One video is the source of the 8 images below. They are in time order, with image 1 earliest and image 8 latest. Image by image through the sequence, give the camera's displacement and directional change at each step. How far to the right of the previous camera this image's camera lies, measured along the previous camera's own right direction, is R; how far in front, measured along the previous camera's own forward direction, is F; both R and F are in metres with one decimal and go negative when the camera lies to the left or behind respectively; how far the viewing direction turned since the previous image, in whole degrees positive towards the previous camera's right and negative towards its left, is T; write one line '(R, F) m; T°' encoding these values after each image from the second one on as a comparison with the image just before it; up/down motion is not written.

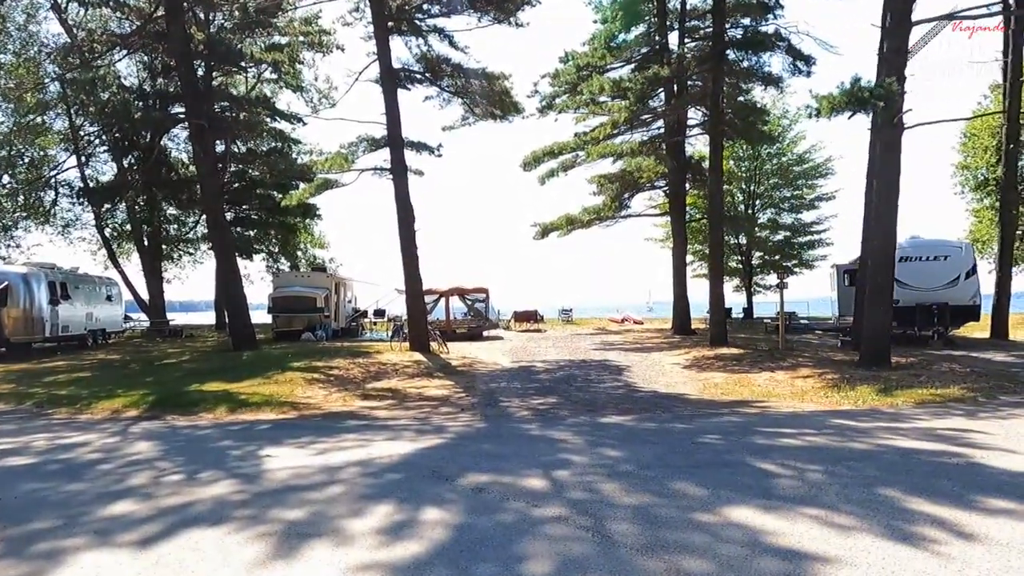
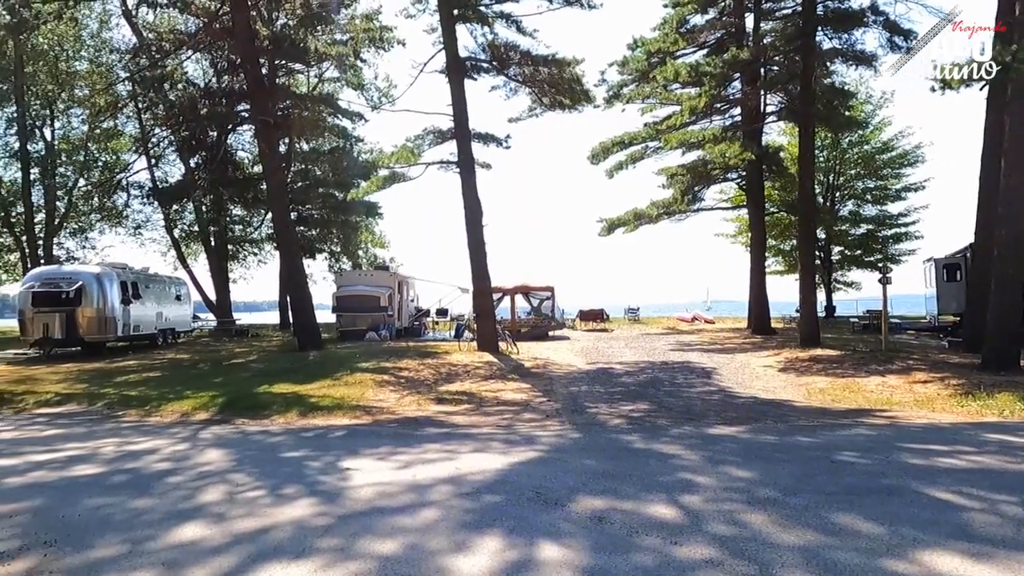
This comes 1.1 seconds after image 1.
(-0.5, +0.8) m; -5°
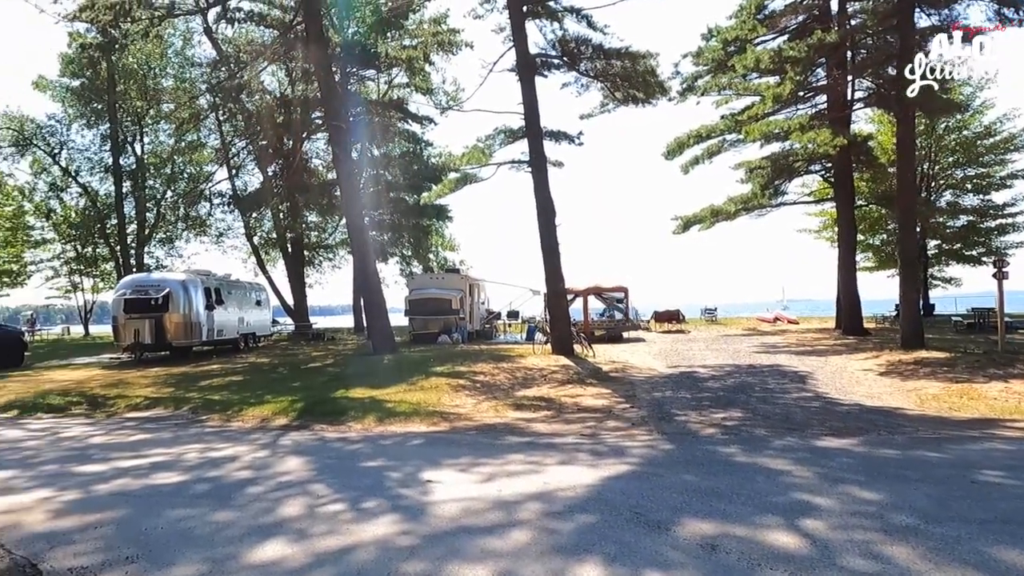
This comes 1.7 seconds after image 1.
(-0.2, +0.4) m; -6°
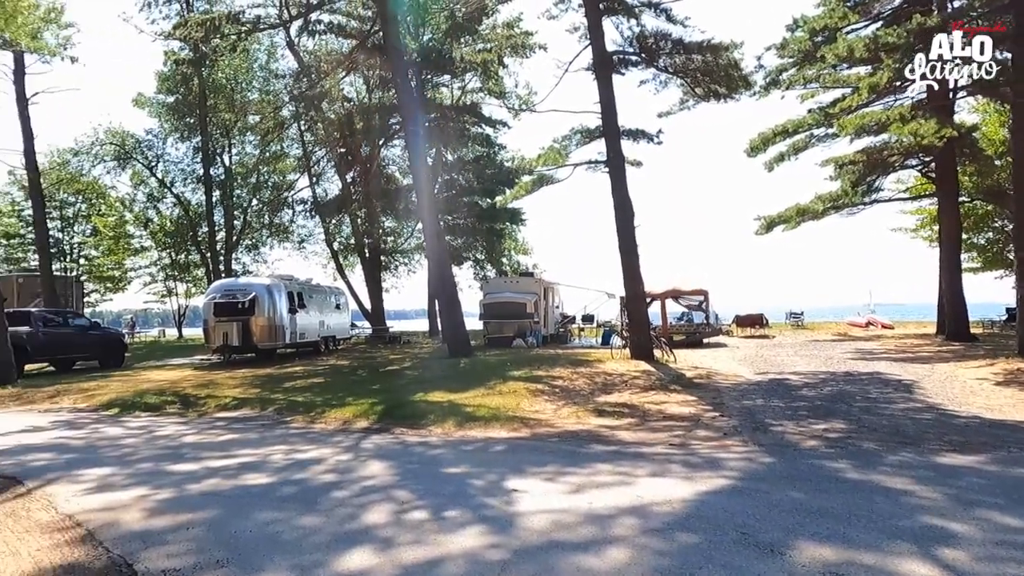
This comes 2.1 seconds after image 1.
(-0.2, +0.2) m; -6°
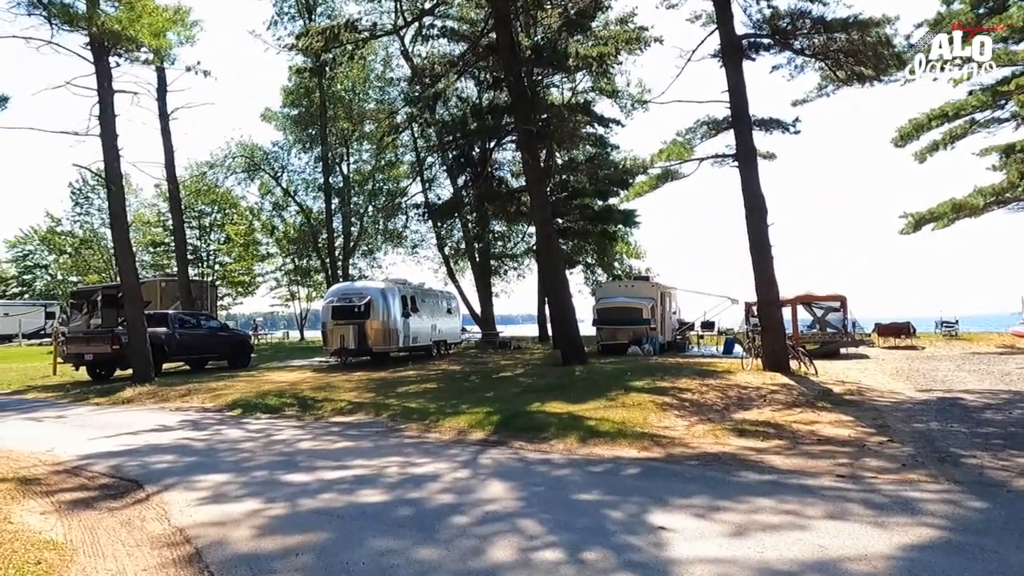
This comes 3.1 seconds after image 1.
(-0.3, +0.7) m; -9°
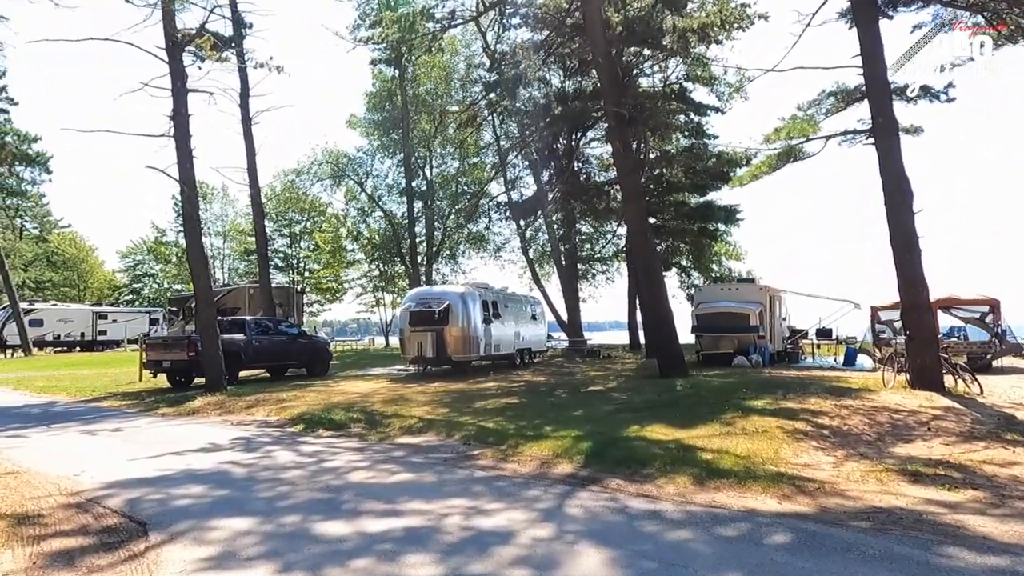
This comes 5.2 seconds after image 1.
(-0.1, +1.6) m; -7°
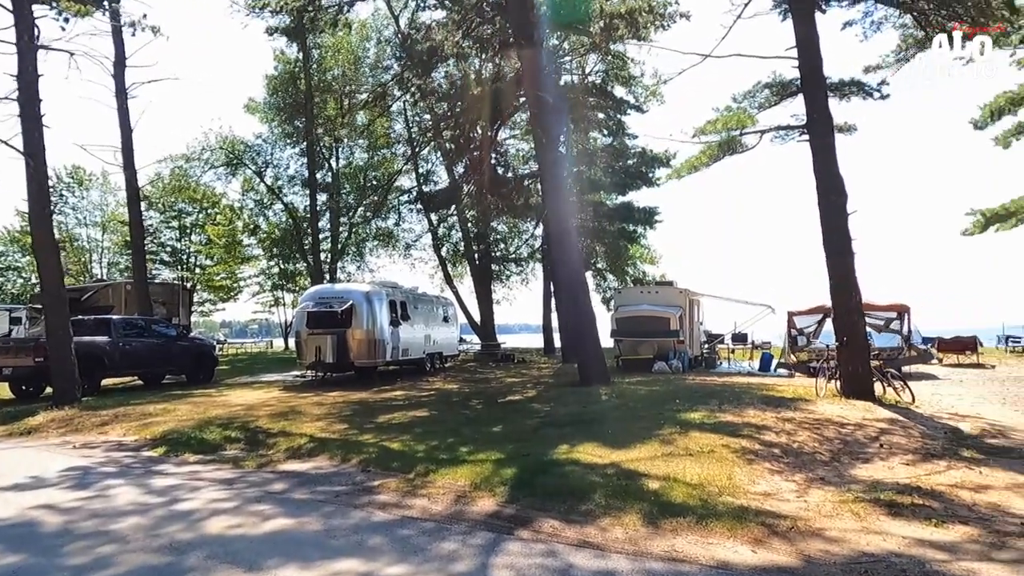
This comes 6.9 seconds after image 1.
(0.0, +1.4) m; +8°
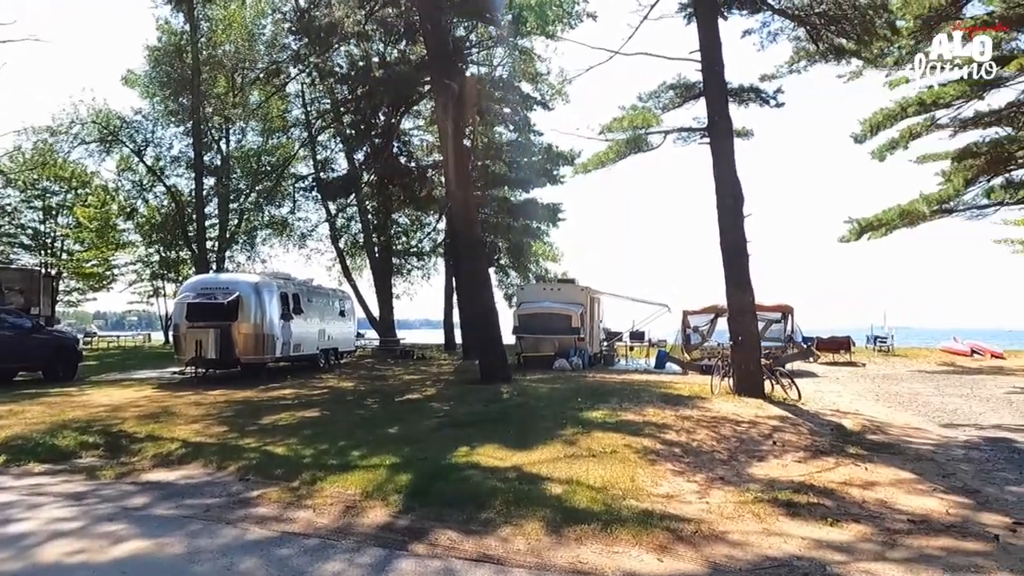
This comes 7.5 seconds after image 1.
(0.0, +0.4) m; +8°
